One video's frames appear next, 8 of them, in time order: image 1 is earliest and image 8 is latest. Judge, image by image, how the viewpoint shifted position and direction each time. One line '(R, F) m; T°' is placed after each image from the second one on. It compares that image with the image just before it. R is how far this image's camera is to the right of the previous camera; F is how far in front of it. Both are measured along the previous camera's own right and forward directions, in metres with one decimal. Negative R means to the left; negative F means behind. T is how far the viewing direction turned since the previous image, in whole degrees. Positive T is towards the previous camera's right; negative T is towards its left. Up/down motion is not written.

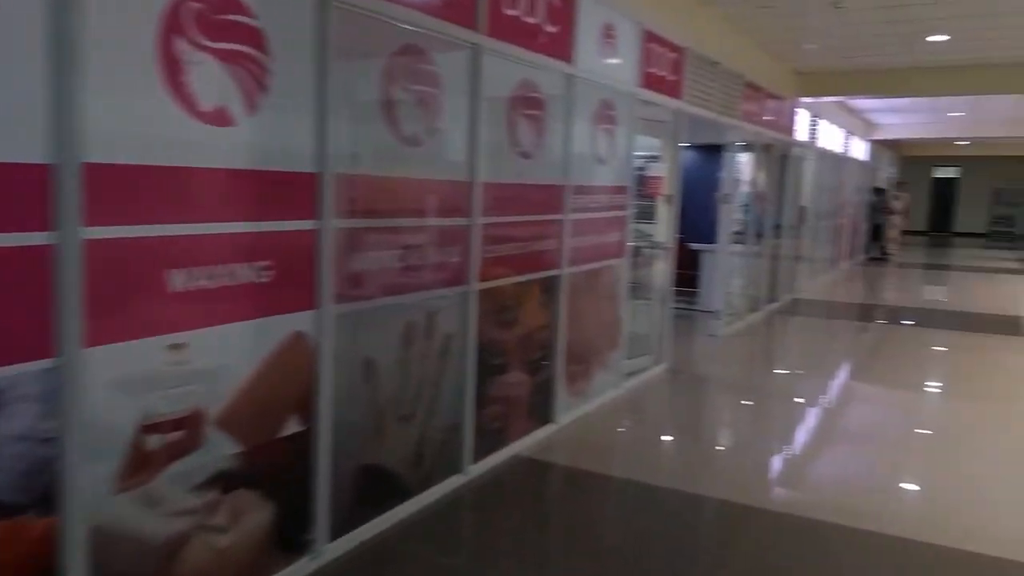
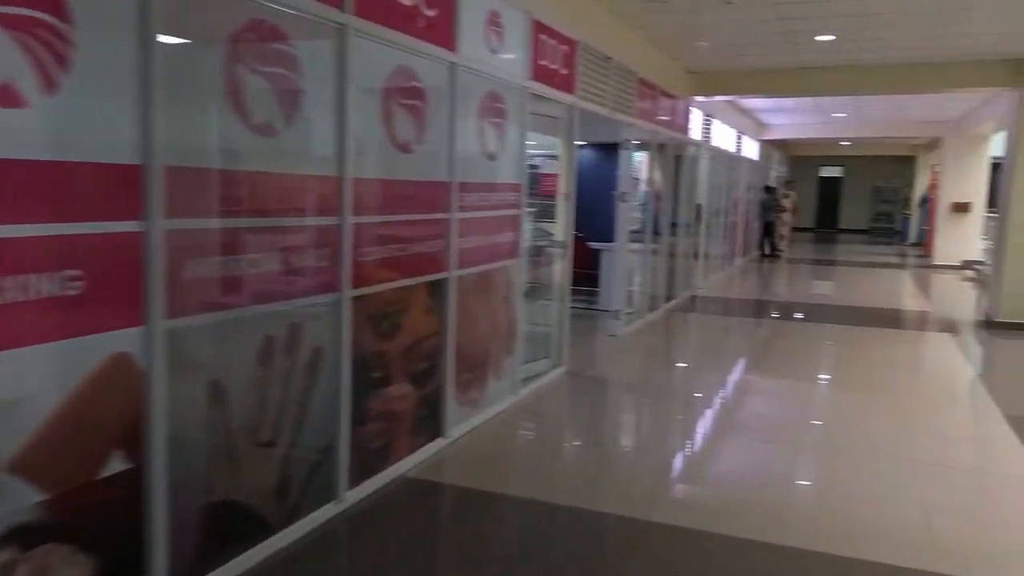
(+0.1, +0.3) m; +7°
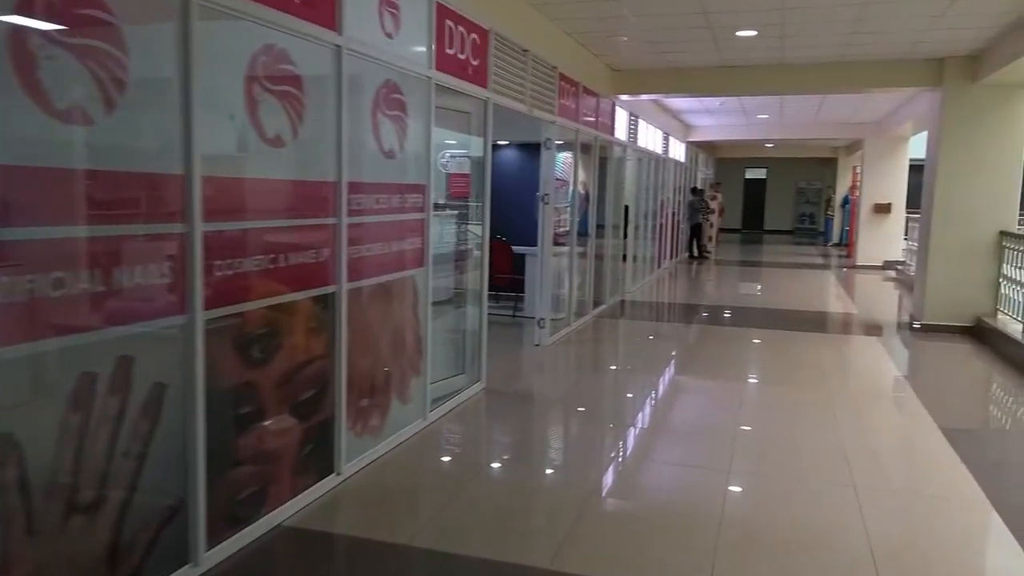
(+0.2, +0.4) m; +5°
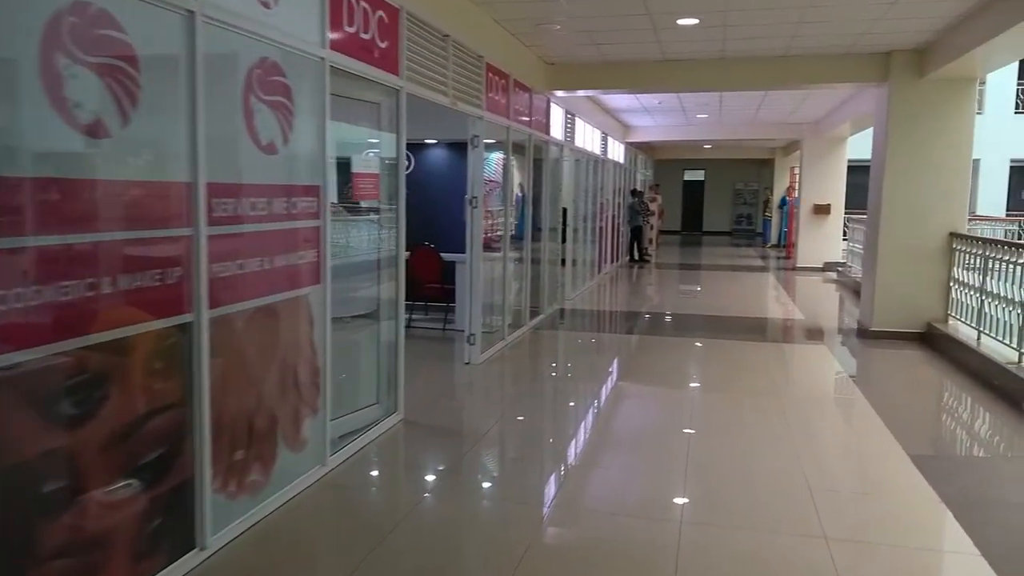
(+0.1, +0.6) m; +4°
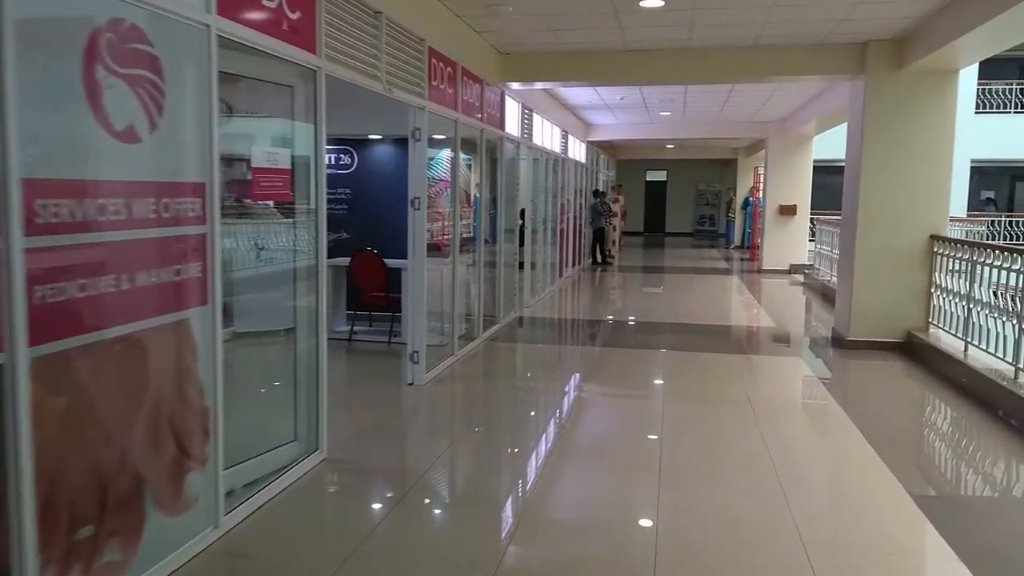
(+0.1, +0.6) m; +3°
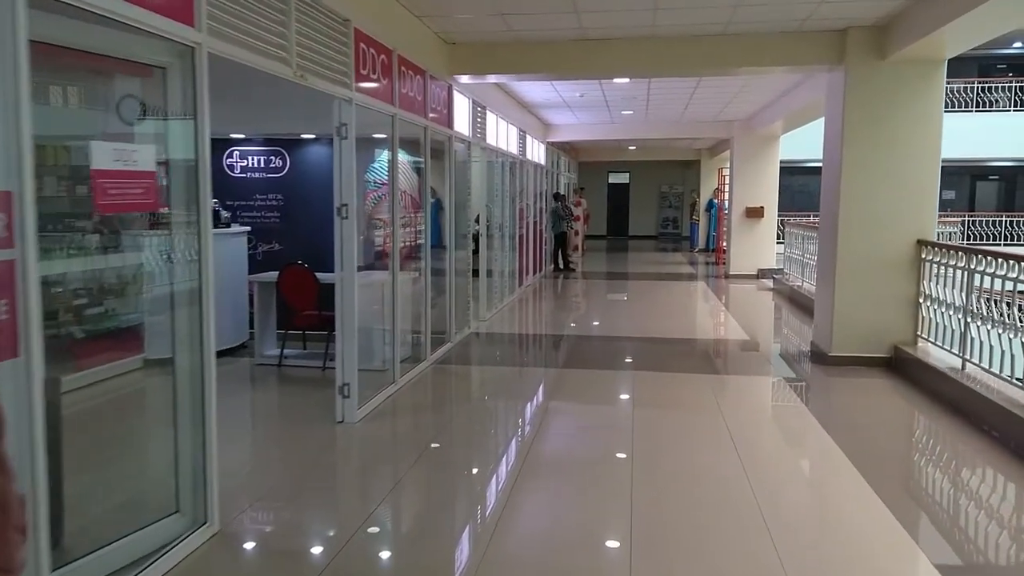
(+0.1, +0.7) m; +3°
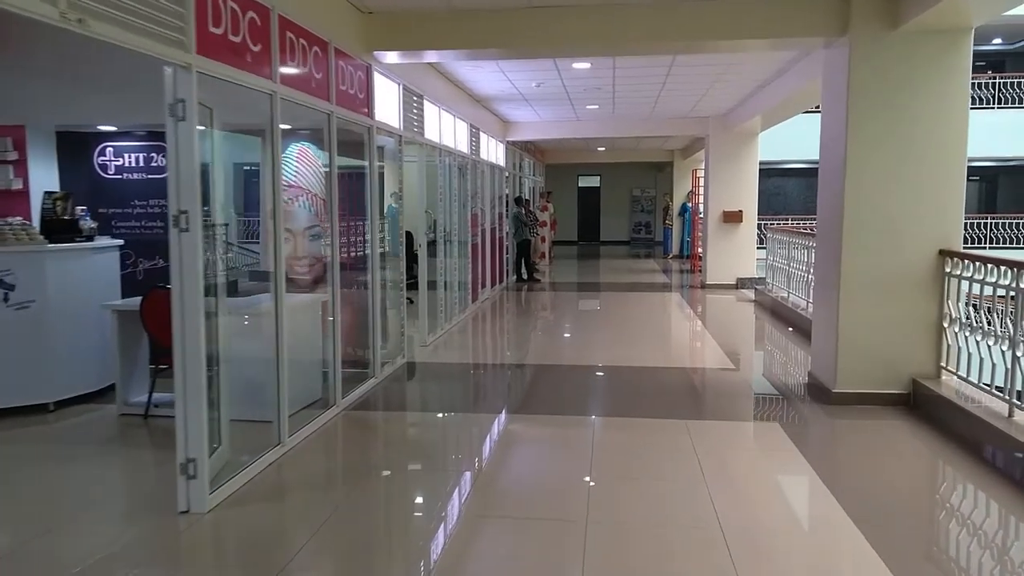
(+0.3, +1.2) m; +2°
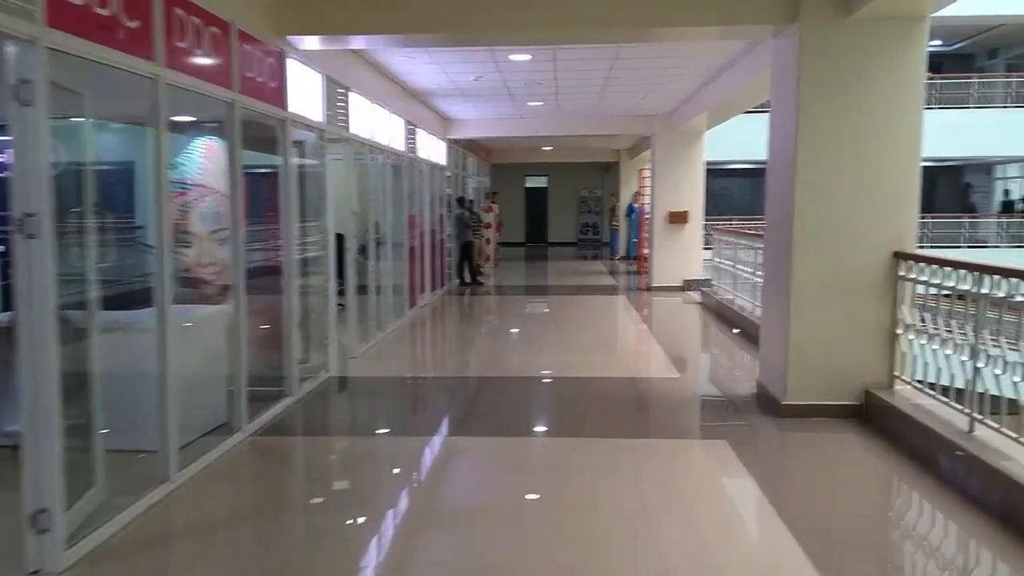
(+0.1, +0.4) m; +4°
